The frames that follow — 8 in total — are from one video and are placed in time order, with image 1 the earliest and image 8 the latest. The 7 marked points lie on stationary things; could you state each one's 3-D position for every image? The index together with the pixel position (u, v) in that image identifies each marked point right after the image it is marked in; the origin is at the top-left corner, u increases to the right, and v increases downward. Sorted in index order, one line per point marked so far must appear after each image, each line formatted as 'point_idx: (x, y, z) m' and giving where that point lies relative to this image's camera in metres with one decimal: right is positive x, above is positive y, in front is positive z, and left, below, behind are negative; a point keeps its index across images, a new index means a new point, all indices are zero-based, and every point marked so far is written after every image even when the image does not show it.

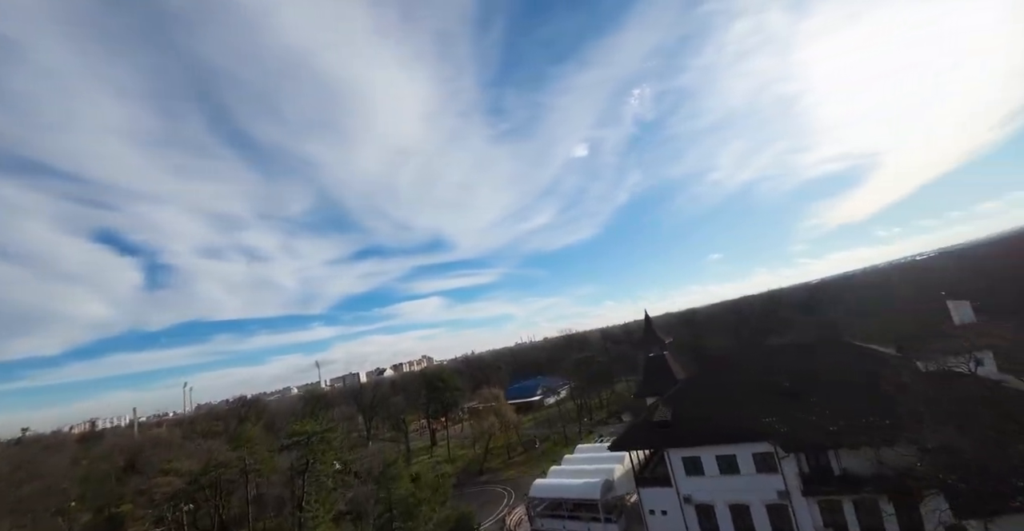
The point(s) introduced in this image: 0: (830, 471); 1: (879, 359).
0: (+12.1, -7.8, +15.6) m
1: (+15.6, -3.9, +17.4) m
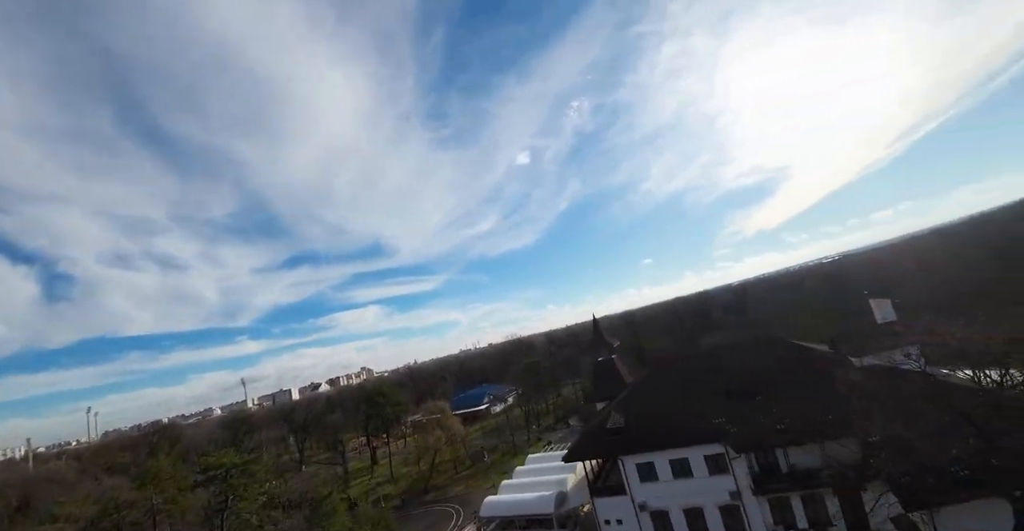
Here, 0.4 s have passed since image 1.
0: (+10.3, -7.9, +15.8) m
1: (+13.5, -3.9, +18.2) m
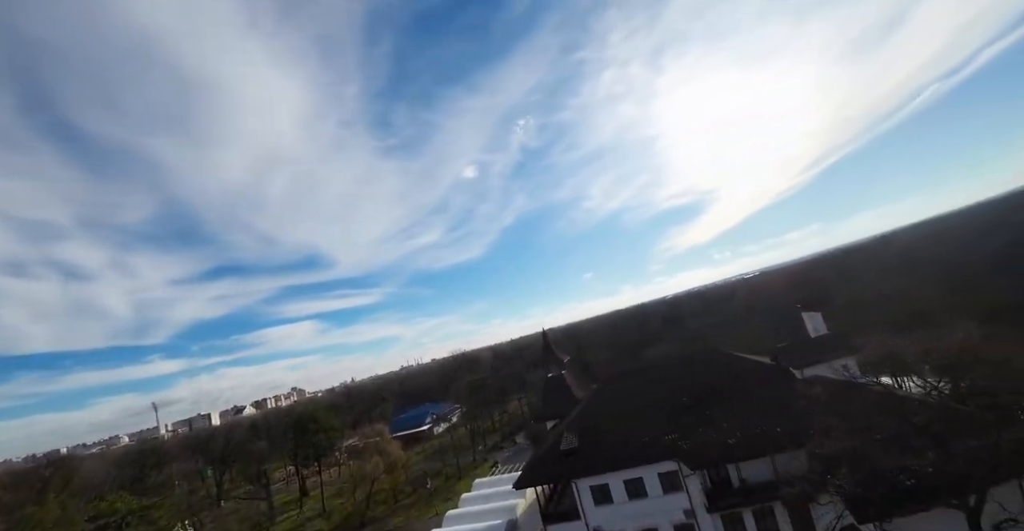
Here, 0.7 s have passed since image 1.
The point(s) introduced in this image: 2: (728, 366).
0: (+8.4, -8.4, +15.7) m
1: (+11.2, -4.6, +18.6) m
2: (+9.9, -4.7, +19.2) m
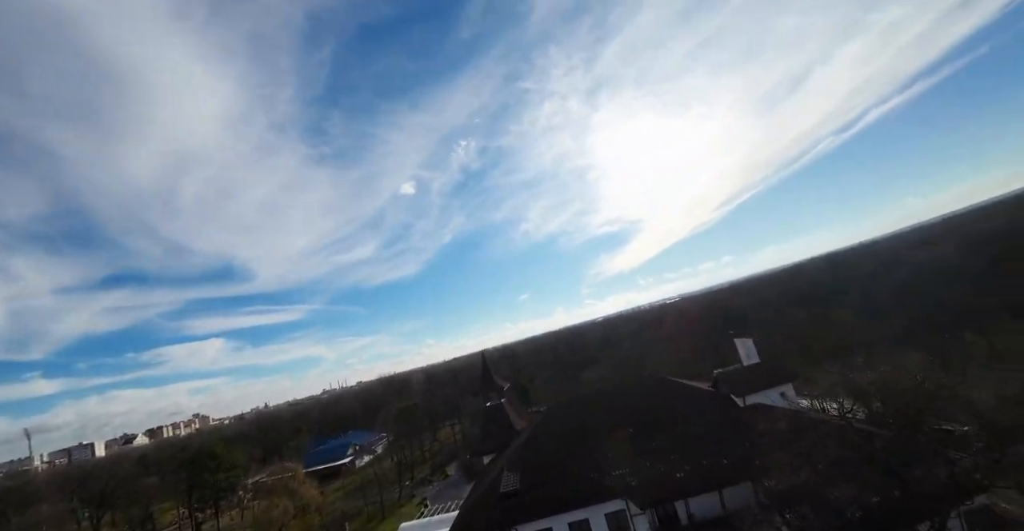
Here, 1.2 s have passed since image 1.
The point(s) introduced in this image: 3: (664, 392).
0: (+6.0, -9.3, +14.9) m
1: (+8.5, -5.8, +18.4) m
2: (+7.2, -5.9, +18.8) m
3: (+7.0, -6.0, +18.8) m
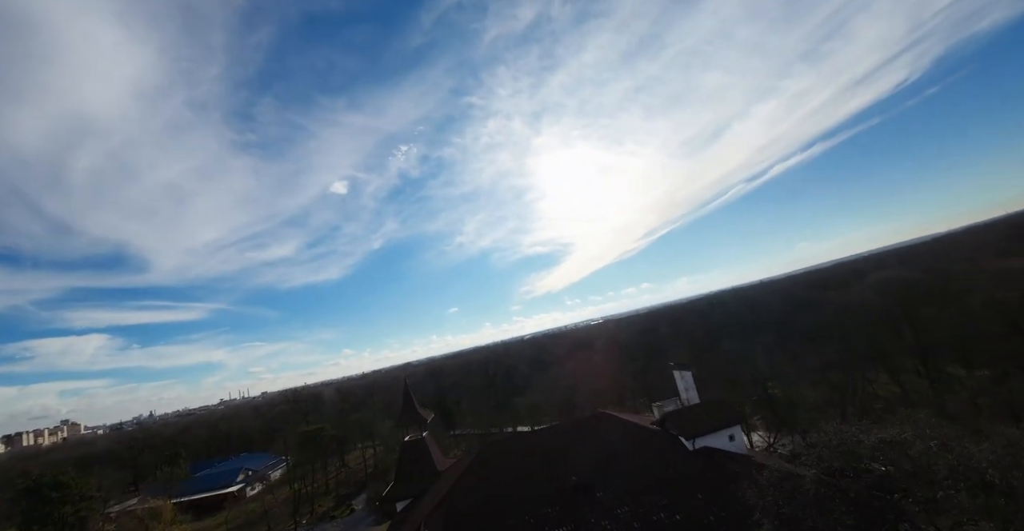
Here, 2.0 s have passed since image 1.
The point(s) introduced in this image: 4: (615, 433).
0: (+3.5, -10.2, +12.8) m
1: (+5.6, -6.9, +16.8) m
2: (+4.2, -7.0, +17.0) m
3: (+4.0, -7.0, +17.0) m
4: (+4.3, -7.0, +17.0) m
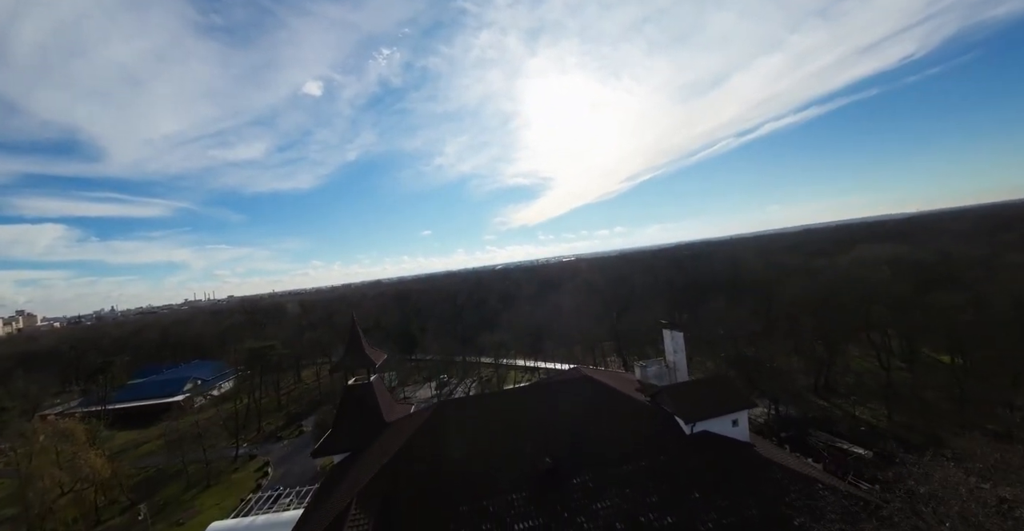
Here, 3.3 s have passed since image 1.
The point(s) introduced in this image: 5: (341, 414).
0: (+2.1, -8.6, +10.7) m
1: (+4.3, -5.0, +14.3) m
2: (+2.9, -4.8, +14.3) m
3: (+2.8, -4.9, +14.3) m
4: (+3.0, -4.8, +14.4) m
5: (-6.9, -5.8, +16.4) m
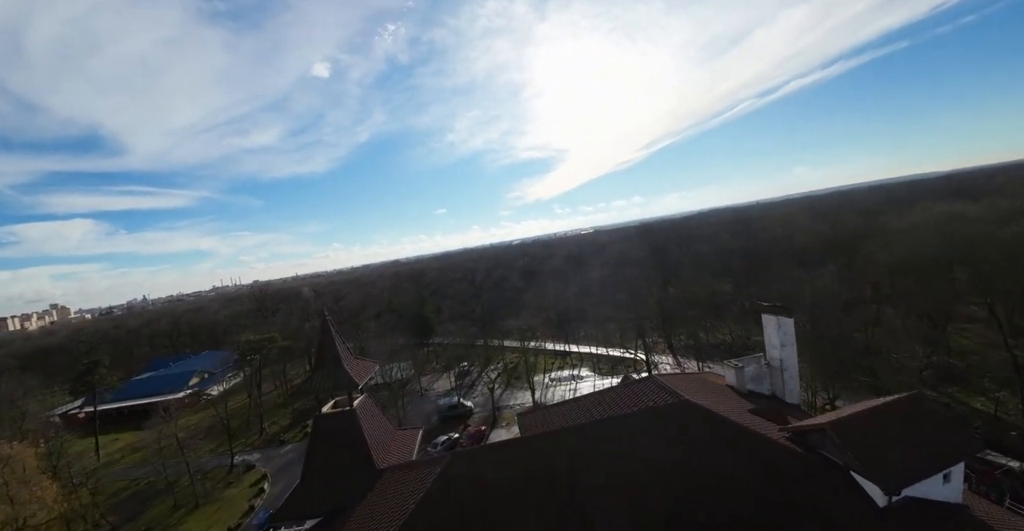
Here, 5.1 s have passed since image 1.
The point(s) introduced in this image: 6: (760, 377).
0: (+3.4, -7.9, +5.4) m
1: (+5.6, -4.0, +8.6) m
2: (+4.2, -3.9, +8.7) m
3: (+4.0, -3.9, +8.7) m
4: (+4.3, -3.9, +8.7) m
5: (-5.4, -5.1, +11.3) m
6: (+9.1, -4.1, +15.0) m
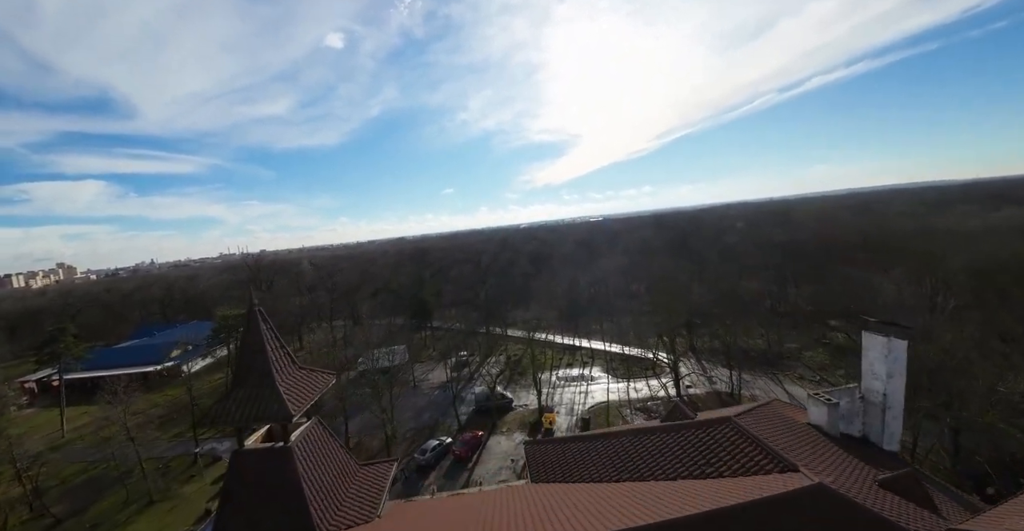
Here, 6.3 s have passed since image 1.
0: (+3.3, -8.0, +1.8) m
1: (+5.8, -4.0, +4.8) m
2: (+4.4, -3.9, +5.0) m
3: (+4.2, -3.9, +5.0) m
4: (+4.5, -3.9, +5.0) m
5: (-5.3, -4.4, +7.7) m
6: (+9.3, -4.1, +11.2) m
